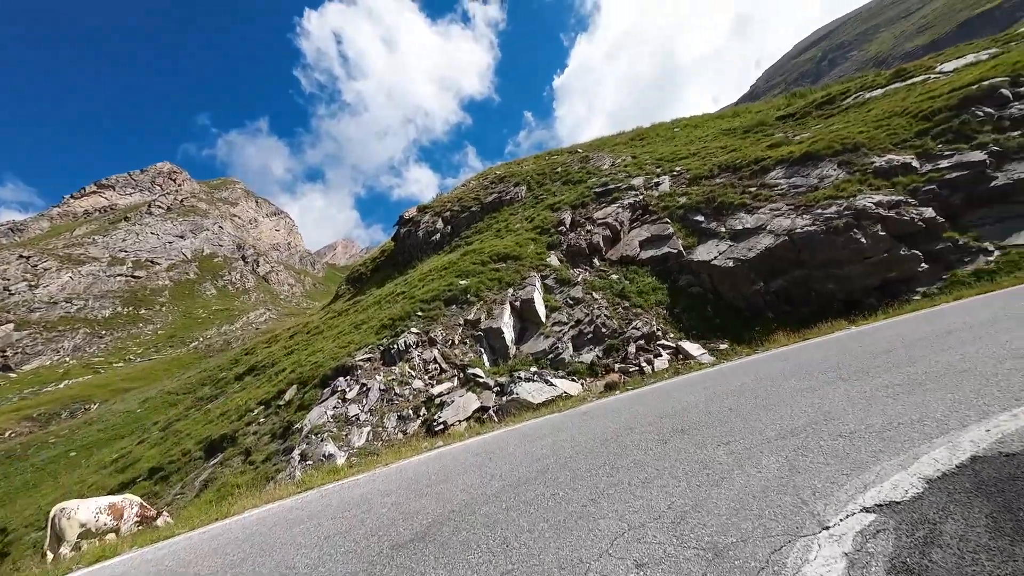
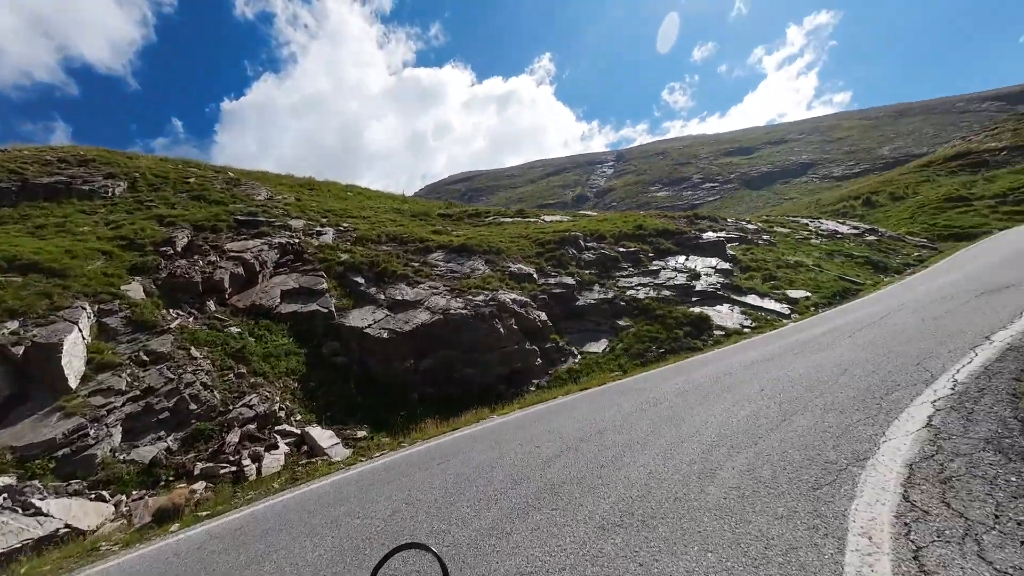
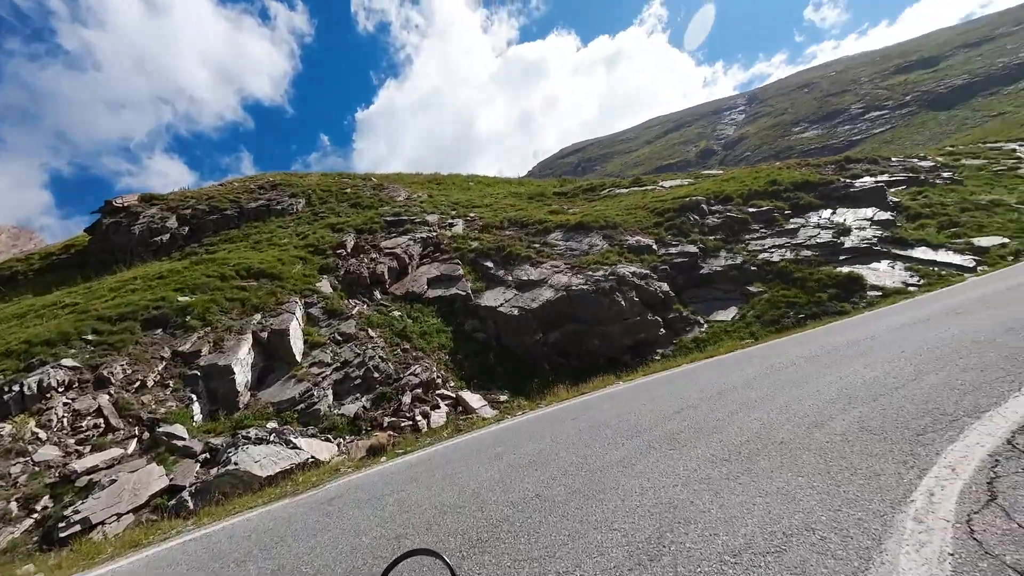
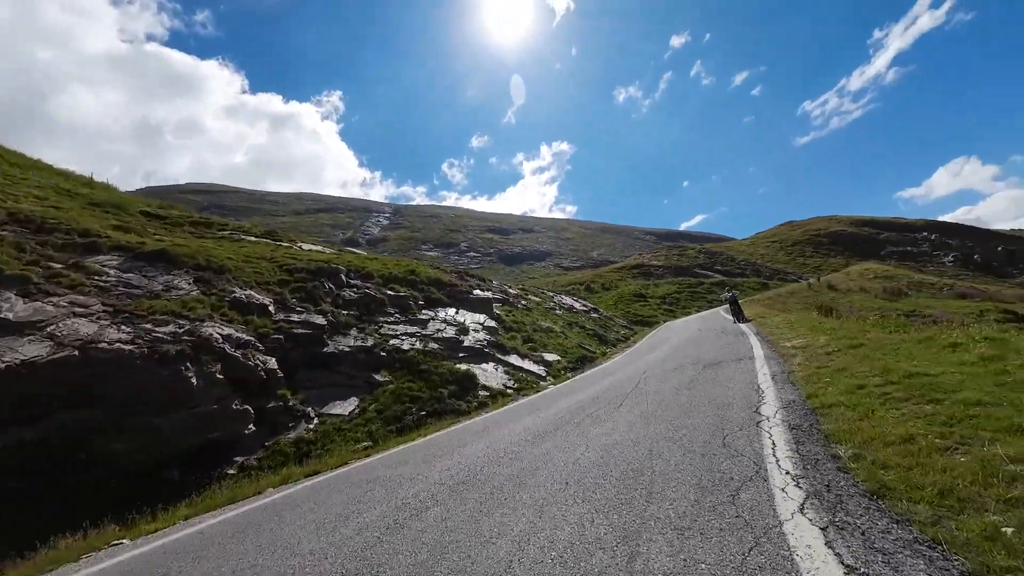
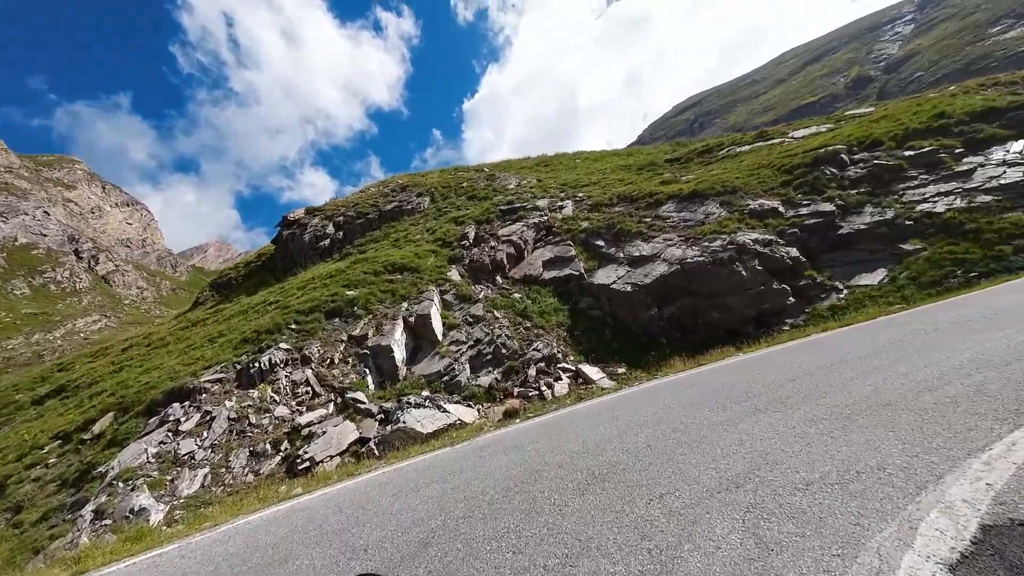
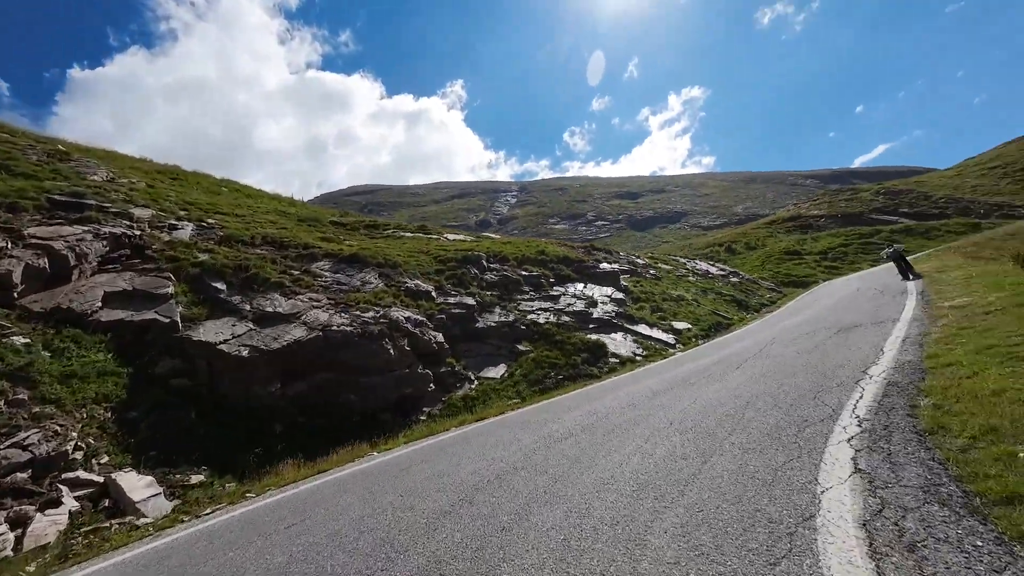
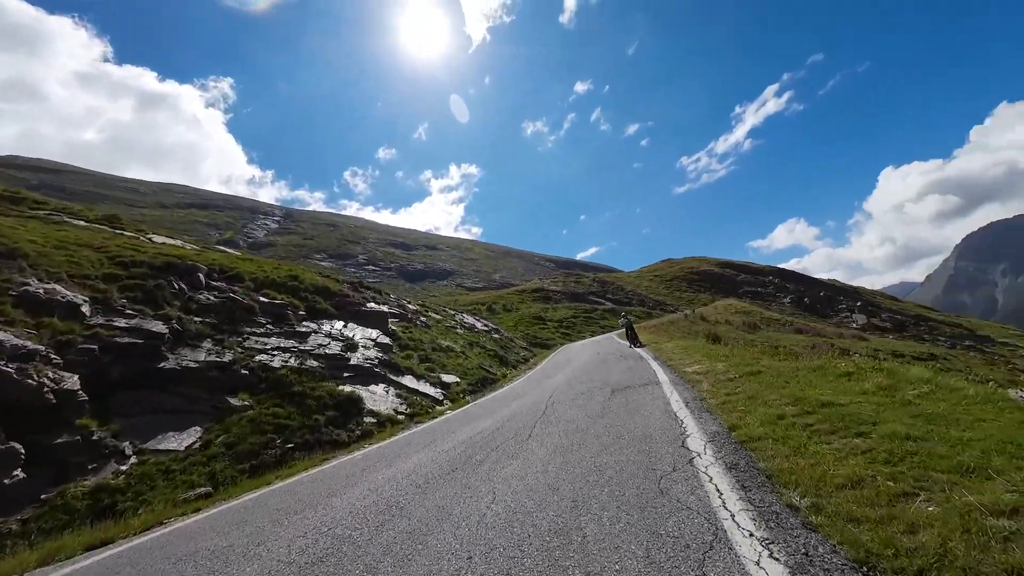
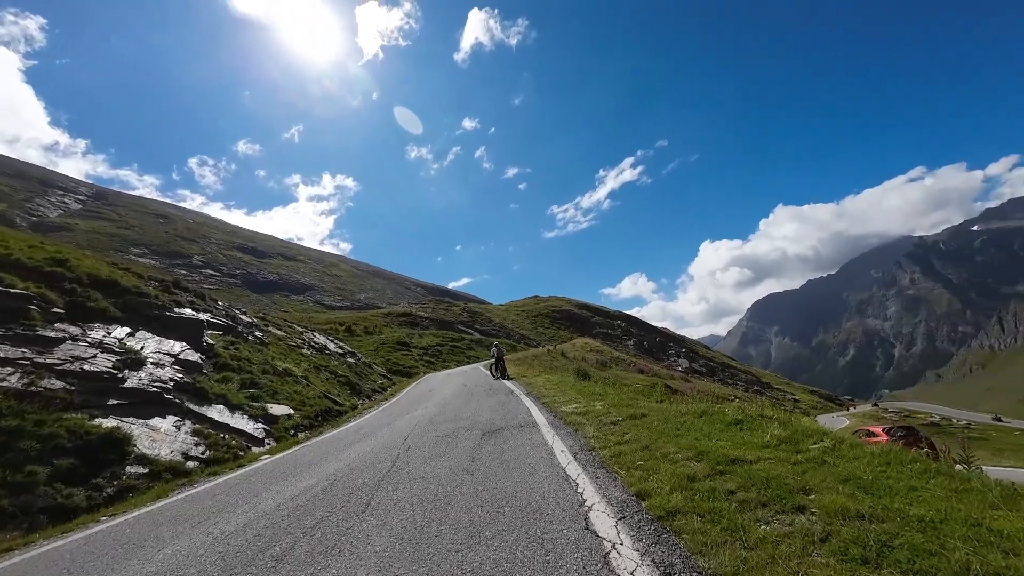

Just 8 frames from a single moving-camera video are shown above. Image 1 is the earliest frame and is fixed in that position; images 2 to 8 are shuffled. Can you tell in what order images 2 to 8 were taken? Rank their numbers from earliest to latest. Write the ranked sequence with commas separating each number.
5, 3, 2, 6, 4, 7, 8
